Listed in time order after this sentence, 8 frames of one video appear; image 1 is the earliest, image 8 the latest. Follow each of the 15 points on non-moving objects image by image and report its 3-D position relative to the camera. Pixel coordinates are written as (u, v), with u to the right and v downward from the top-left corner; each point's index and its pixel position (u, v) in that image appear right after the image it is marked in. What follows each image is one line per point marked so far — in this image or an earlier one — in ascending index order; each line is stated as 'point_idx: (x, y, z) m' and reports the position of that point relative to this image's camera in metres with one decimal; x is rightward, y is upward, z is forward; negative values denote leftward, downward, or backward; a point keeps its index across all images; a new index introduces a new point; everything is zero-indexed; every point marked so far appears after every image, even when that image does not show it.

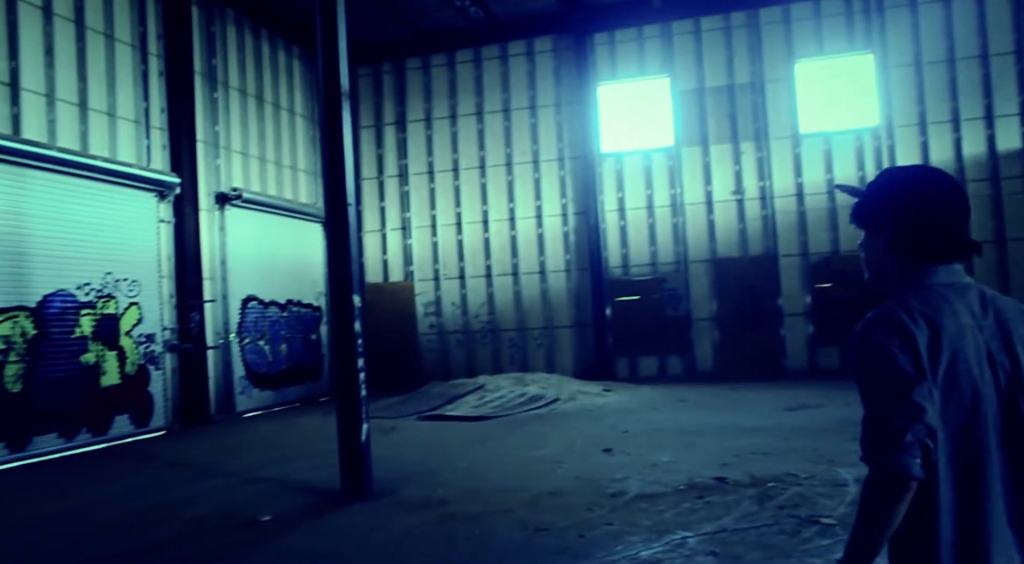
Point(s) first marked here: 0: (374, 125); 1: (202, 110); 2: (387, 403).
0: (-3.6, +4.0, +19.3) m
1: (-6.0, +3.4, +14.5) m
2: (-2.6, -2.6, +15.9) m
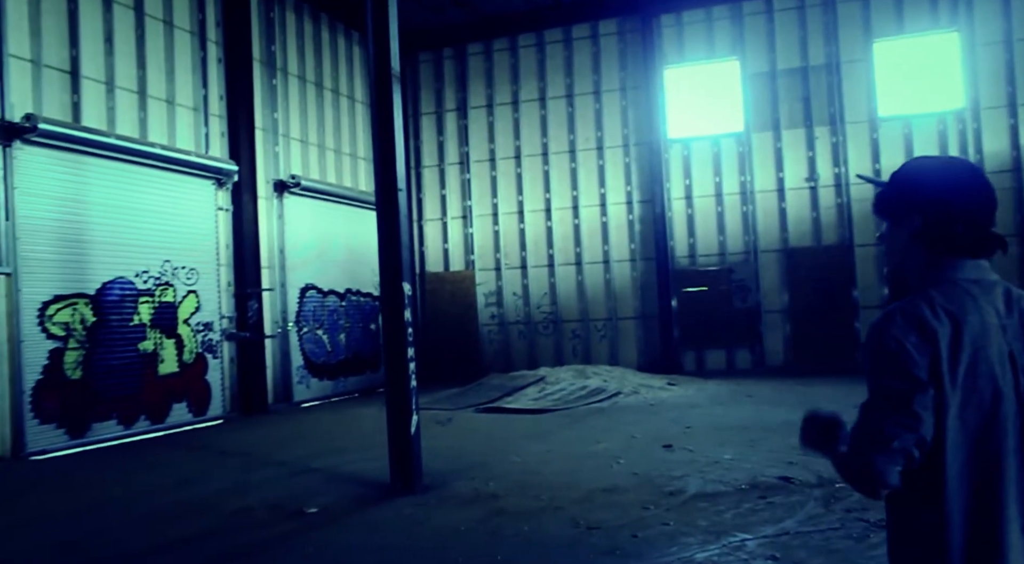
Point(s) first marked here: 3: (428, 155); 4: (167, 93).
0: (-2.0, +4.3, +19.2) m
1: (-4.8, +3.6, +14.6) m
2: (-1.4, -2.4, +15.8) m
3: (-2.1, +3.3, +19.3) m
4: (-5.7, +3.2, +12.3) m
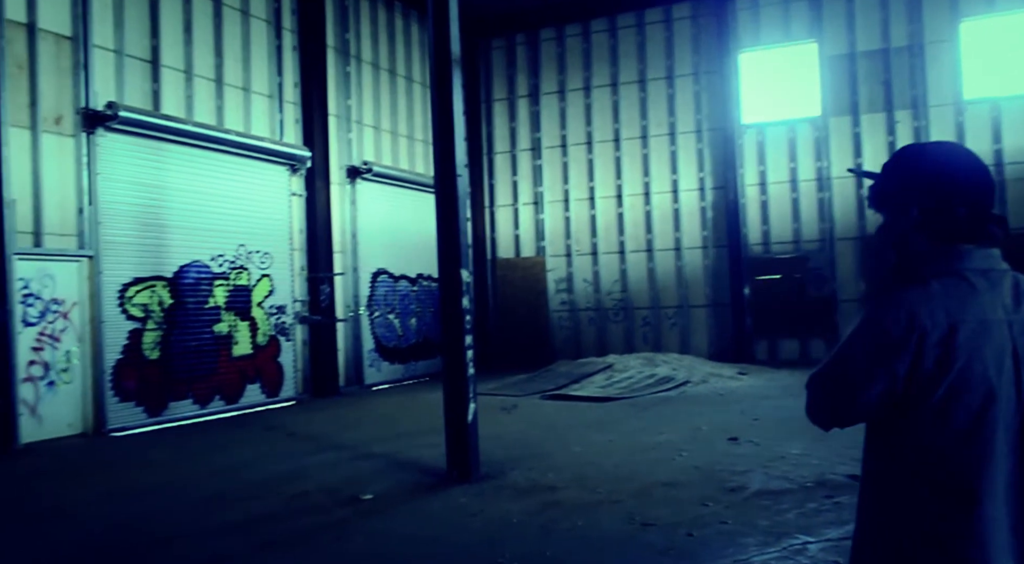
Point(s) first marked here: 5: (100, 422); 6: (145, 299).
0: (-0.2, +4.7, +19.1) m
1: (-3.5, +3.9, +14.8) m
2: (0.0, -2.1, +15.8) m
3: (-0.3, +3.6, +19.2) m
4: (-4.6, +3.4, +12.6) m
5: (-5.6, -1.9, +9.9) m
6: (-5.3, -0.3, +10.7) m
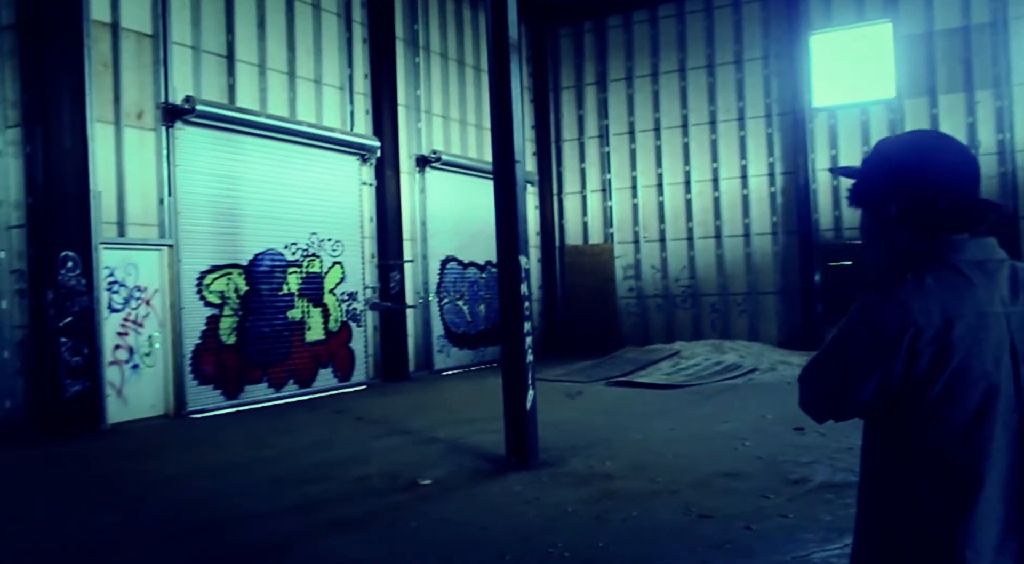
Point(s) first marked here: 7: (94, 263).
0: (+1.5, +5.0, +18.9) m
1: (-2.2, +4.2, +15.0) m
2: (+1.4, -1.8, +15.7) m
3: (+1.4, +4.0, +19.0) m
4: (-3.5, +3.6, +12.9) m
5: (-4.7, -1.7, +10.4) m
6: (-4.4, -0.1, +11.1) m
7: (-5.4, +0.2, +9.3) m
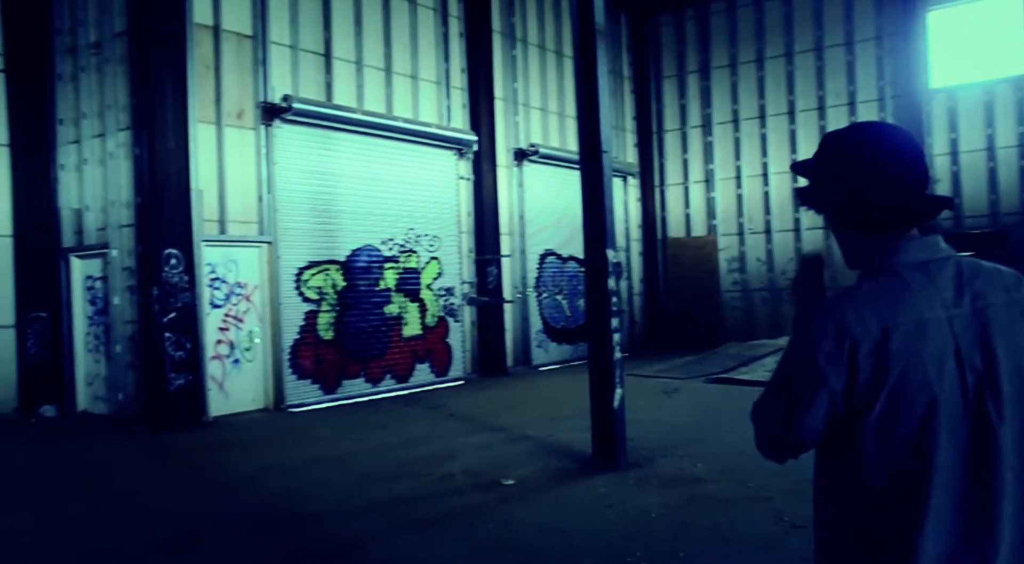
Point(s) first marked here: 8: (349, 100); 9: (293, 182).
0: (+4.0, +5.1, +18.1) m
1: (-0.2, +4.3, +14.8) m
2: (+3.4, -1.7, +15.0) m
3: (+3.9, +4.1, +18.3) m
4: (-1.8, +3.7, +12.9) m
5: (-3.3, -1.7, +10.6) m
6: (-2.9, 0.0, +11.2) m
7: (-4.2, +0.3, +9.6) m
8: (-2.6, +2.9, +11.8) m
9: (-3.2, +1.5, +10.9) m
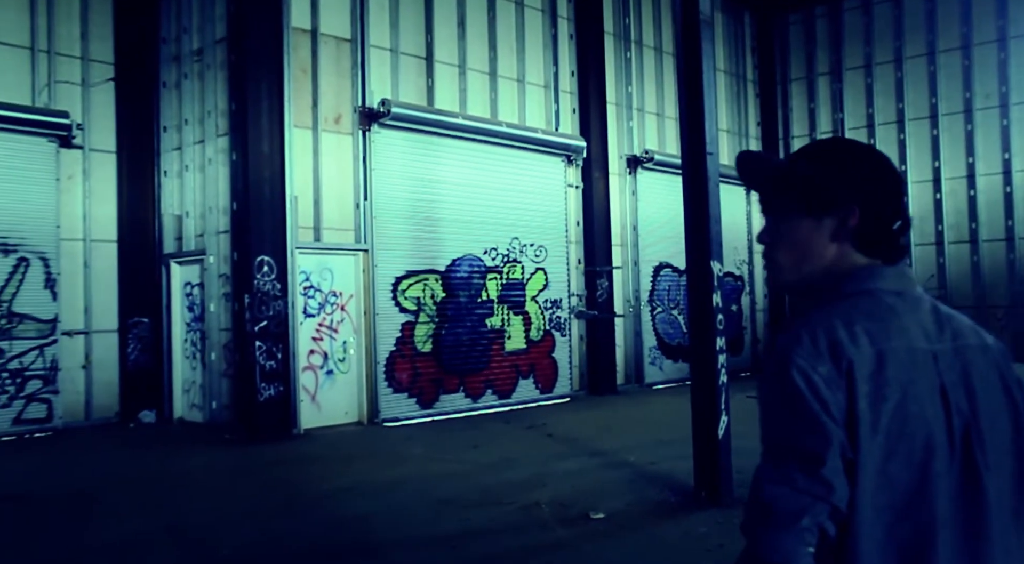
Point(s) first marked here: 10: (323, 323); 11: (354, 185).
0: (+6.6, +4.8, +16.7) m
1: (+1.9, +4.0, +14.0) m
2: (+5.5, -2.0, +13.6) m
3: (+6.5, +3.8, +16.8) m
4: (+0.1, +3.5, +12.4) m
5: (-1.9, -1.8, +10.3) m
6: (-1.4, -0.2, +10.8) m
7: (-2.9, +0.2, +9.4) m
8: (-0.9, +2.7, +11.4) m
9: (-1.7, +1.3, +10.6) m
10: (-2.5, -0.6, +9.9) m
11: (-2.2, +1.4, +10.2) m
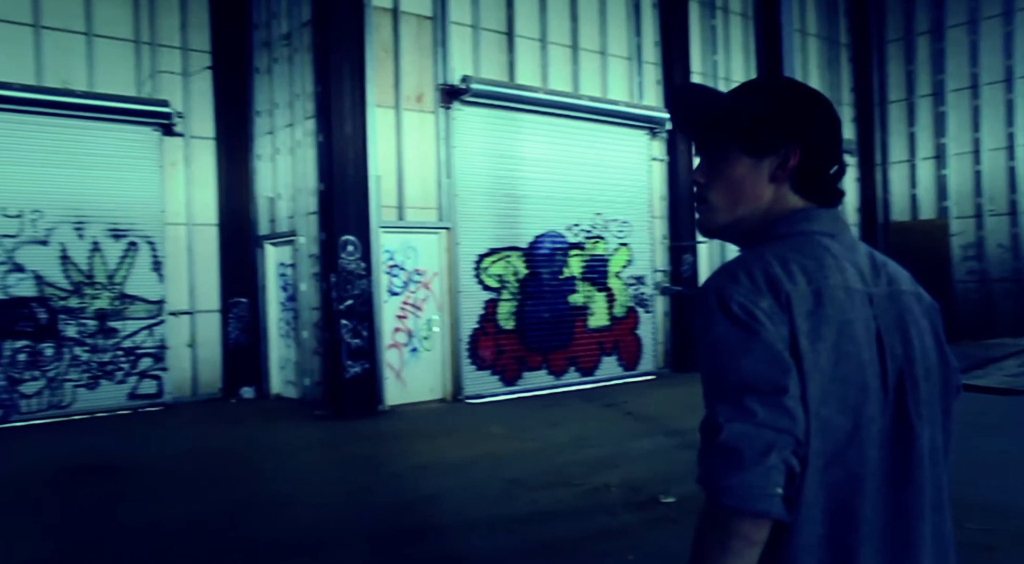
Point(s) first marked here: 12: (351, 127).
0: (+8.3, +5.4, +15.6) m
1: (+3.4, +4.5, +13.4) m
2: (+7.0, -1.5, +12.9) m
3: (+8.3, +4.3, +15.8) m
4: (+1.4, +3.9, +12.1) m
5: (-0.7, -1.5, +10.4) m
6: (-0.2, +0.2, +10.8) m
7: (-1.8, +0.5, +9.6) m
8: (+0.3, +3.1, +11.3) m
9: (-0.5, +1.7, +10.5) m
10: (-1.4, -0.3, +10.0) m
11: (-1.0, +1.7, +10.2) m
12: (-2.1, +2.0, +9.5) m
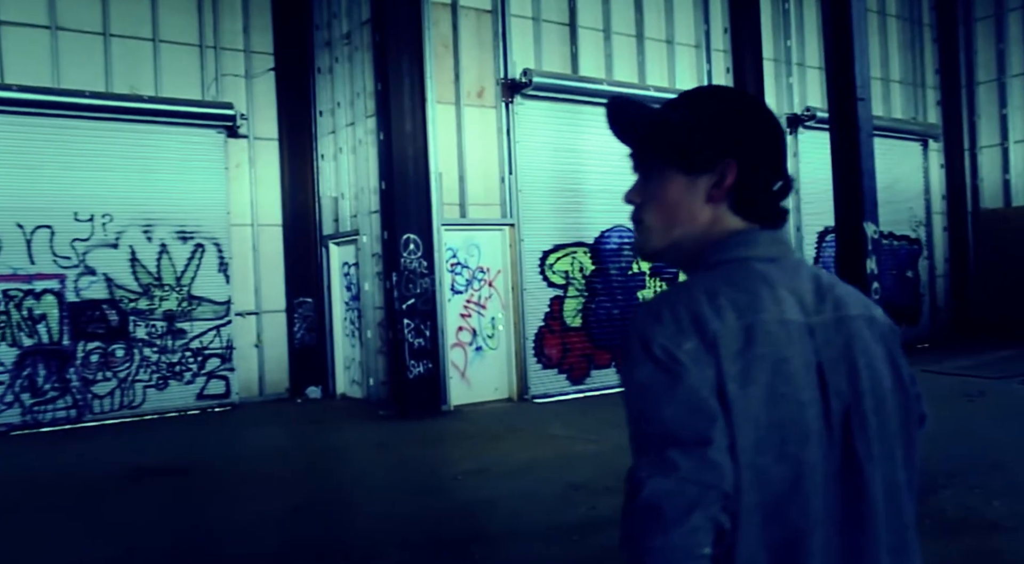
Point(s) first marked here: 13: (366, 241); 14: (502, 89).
0: (+9.6, +5.6, +14.5) m
1: (+4.5, +4.6, +12.9) m
2: (+8.1, -1.3, +12.0) m
3: (+9.6, +4.5, +14.7) m
4: (+2.4, +4.0, +11.7) m
5: (+0.2, -1.4, +10.2) m
6: (+0.8, +0.2, +10.6) m
7: (-1.0, +0.5, +9.5) m
8: (+1.2, +3.2, +11.0) m
9: (+0.4, +1.7, +10.3) m
10: (-0.5, -0.2, +9.9) m
11: (-0.2, +1.7, +10.0) m
12: (-1.3, +2.0, +9.4) m
13: (-2.0, +0.6, +10.3) m
14: (-0.1, +2.6, +10.1) m
